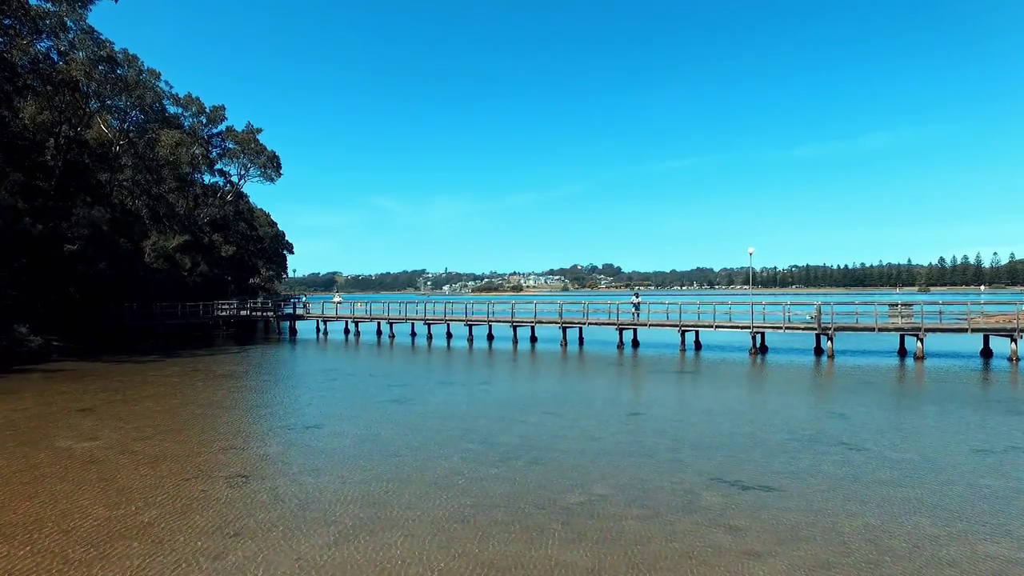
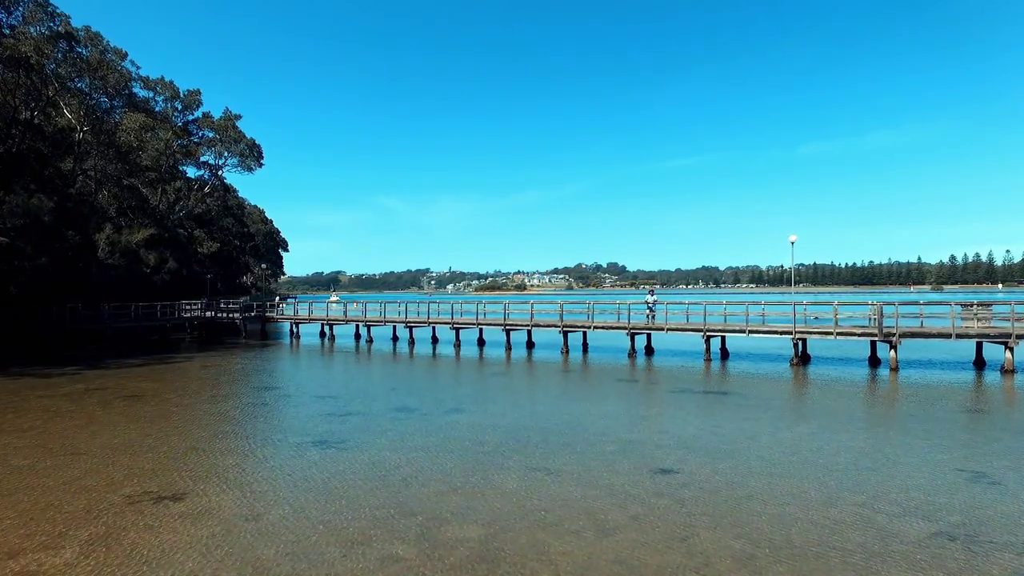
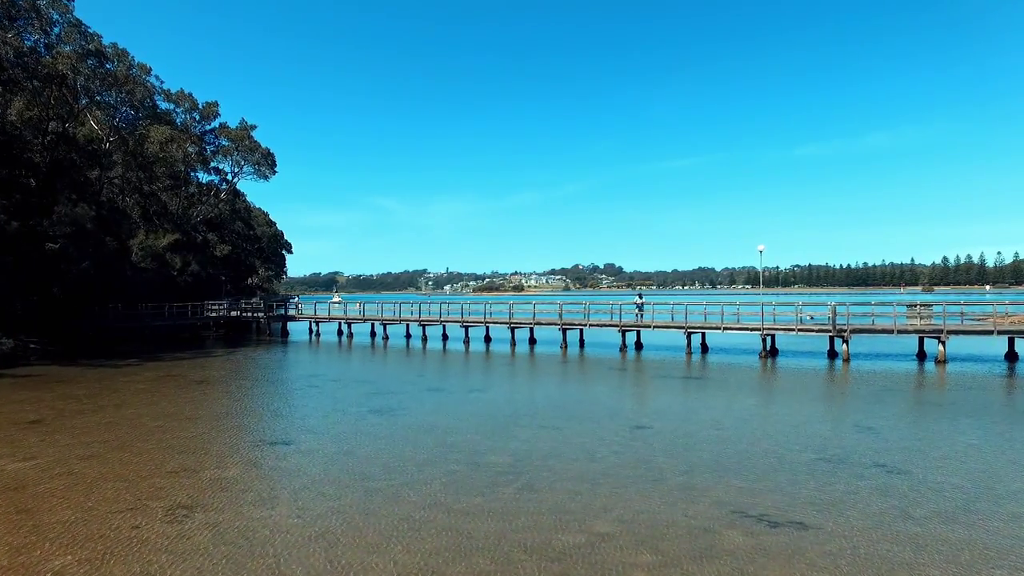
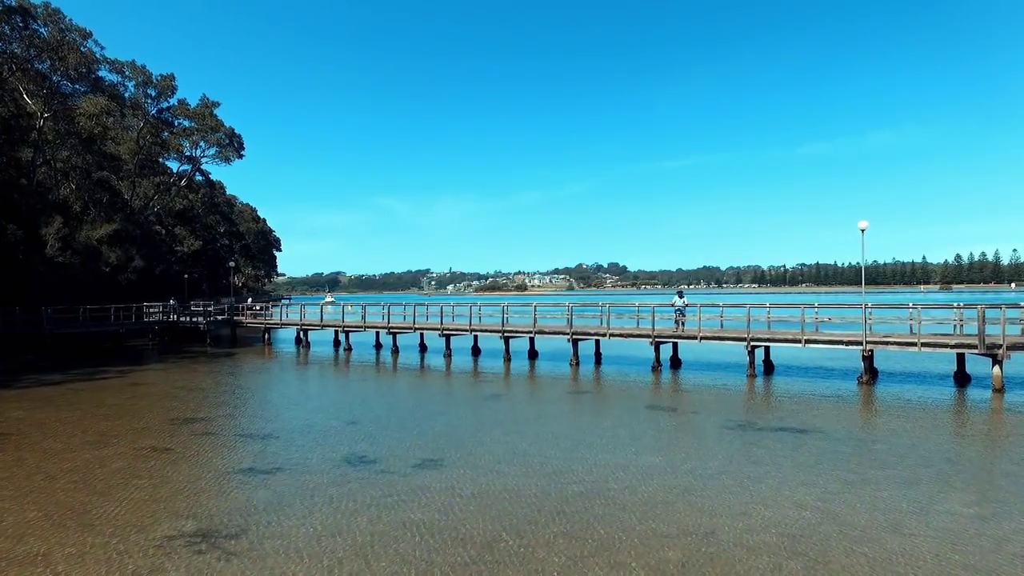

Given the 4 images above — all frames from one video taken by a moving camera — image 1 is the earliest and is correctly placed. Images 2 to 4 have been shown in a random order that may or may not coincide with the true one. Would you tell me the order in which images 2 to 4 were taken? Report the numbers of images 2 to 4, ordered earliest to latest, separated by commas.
3, 2, 4
